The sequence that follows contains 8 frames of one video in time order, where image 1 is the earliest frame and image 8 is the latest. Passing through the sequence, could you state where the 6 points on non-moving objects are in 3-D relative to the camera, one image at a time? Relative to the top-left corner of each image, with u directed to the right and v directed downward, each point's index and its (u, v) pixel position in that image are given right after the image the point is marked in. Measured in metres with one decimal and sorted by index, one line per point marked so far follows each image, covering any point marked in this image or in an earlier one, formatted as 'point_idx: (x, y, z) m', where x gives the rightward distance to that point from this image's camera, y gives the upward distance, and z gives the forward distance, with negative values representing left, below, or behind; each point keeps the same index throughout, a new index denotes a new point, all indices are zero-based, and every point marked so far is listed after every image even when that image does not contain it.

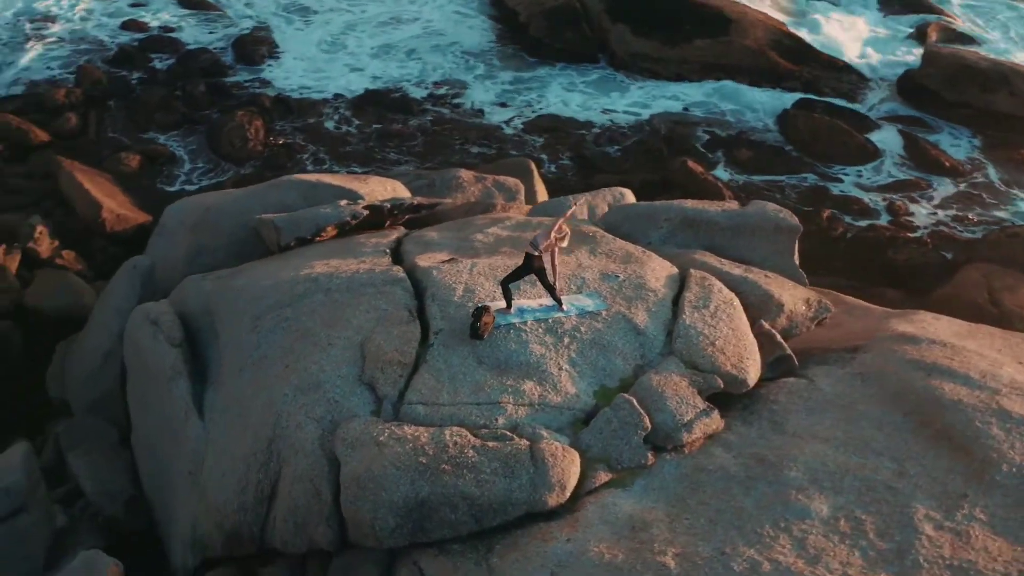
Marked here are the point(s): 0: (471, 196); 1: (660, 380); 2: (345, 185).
0: (-0.3, +0.9, +10.2) m
1: (+0.7, -0.5, +5.5) m
2: (-1.4, +0.9, +9.3) m
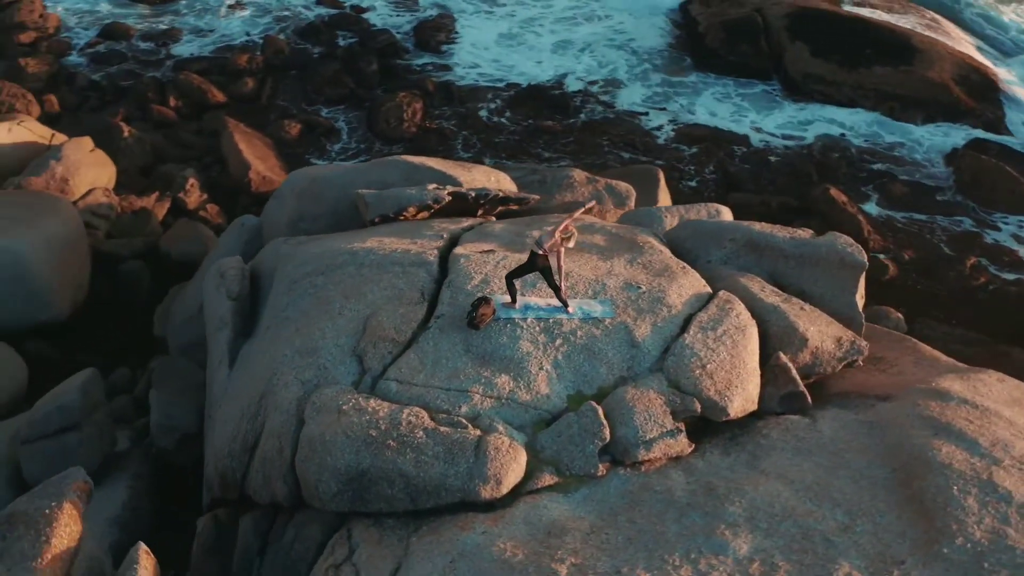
0: (+0.7, +0.9, +10.2) m
1: (+0.6, -0.5, +5.4) m
2: (-0.6, +1.0, +9.6) m
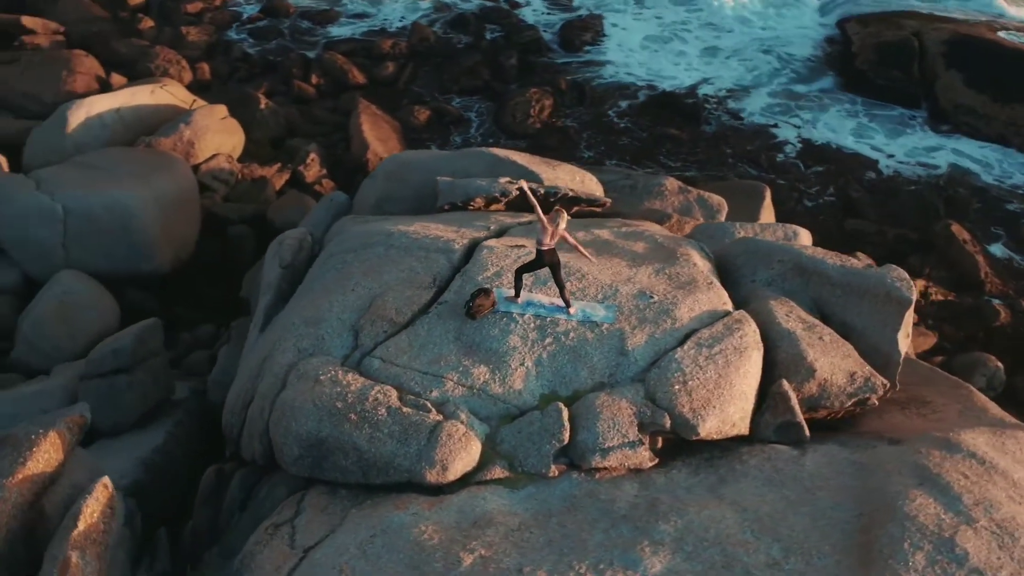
0: (+1.5, +0.8, +10.1) m
1: (+0.5, -0.6, +5.3) m
2: (+0.2, +1.1, +9.6) m
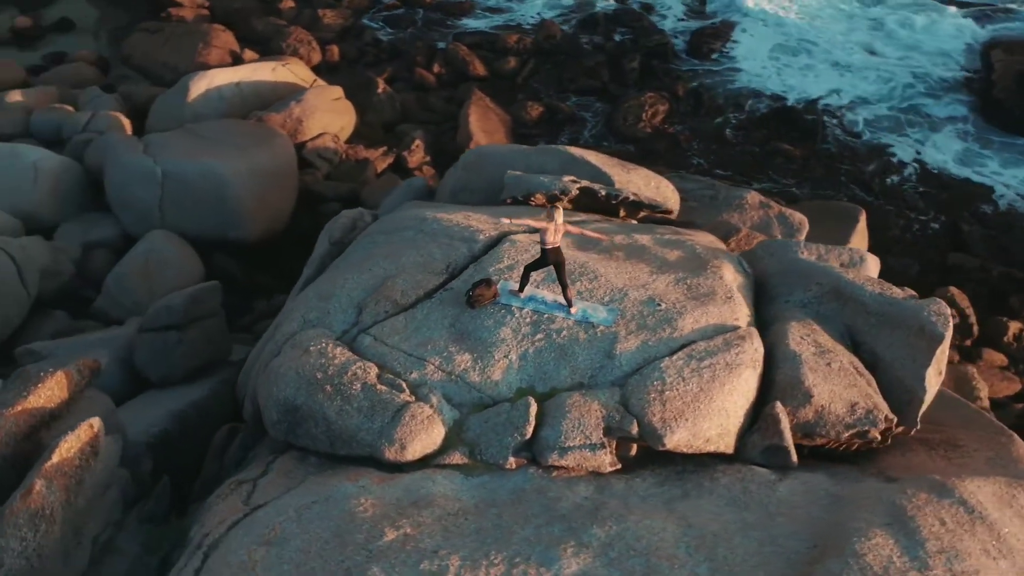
0: (+2.1, +0.6, +9.9) m
1: (+0.3, -0.6, +5.3) m
2: (+0.8, +1.1, +9.6) m
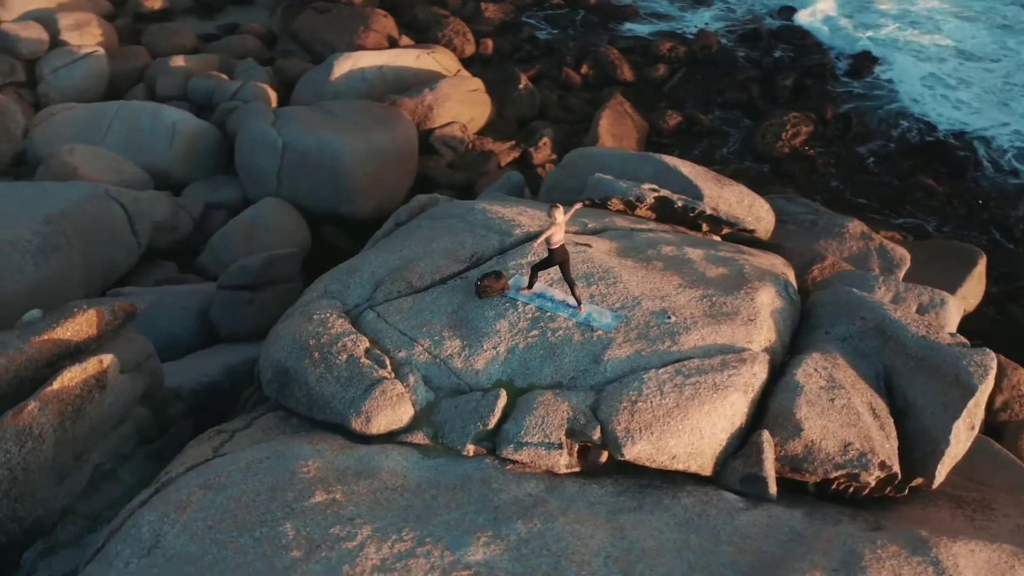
0: (+2.9, +0.3, +9.5) m
1: (+0.2, -0.5, +5.3) m
2: (+1.6, +0.9, +9.5) m
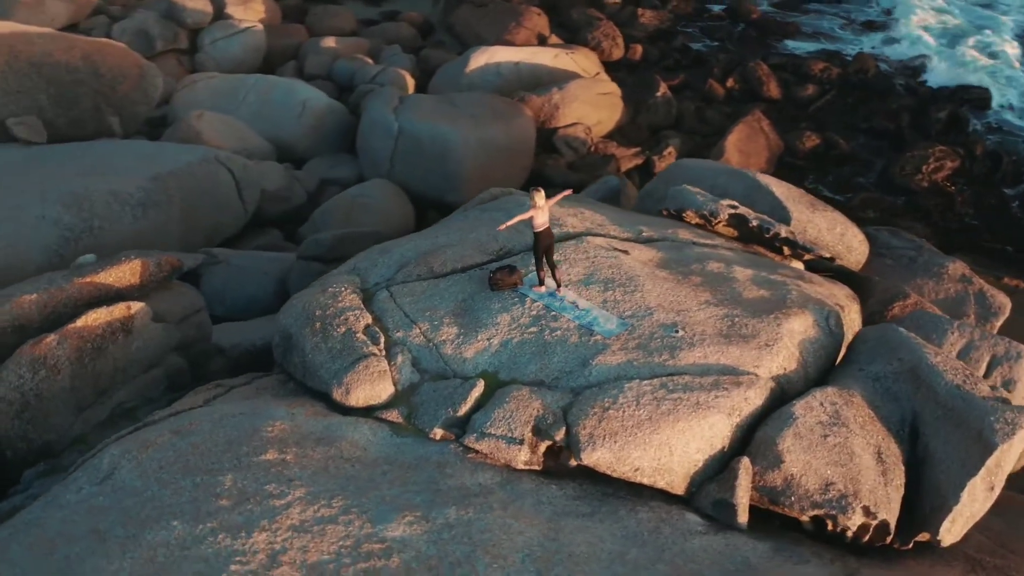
0: (+3.5, 0.0, +9.0) m
1: (0.0, -0.5, +5.4) m
2: (+2.3, +0.7, +9.2) m
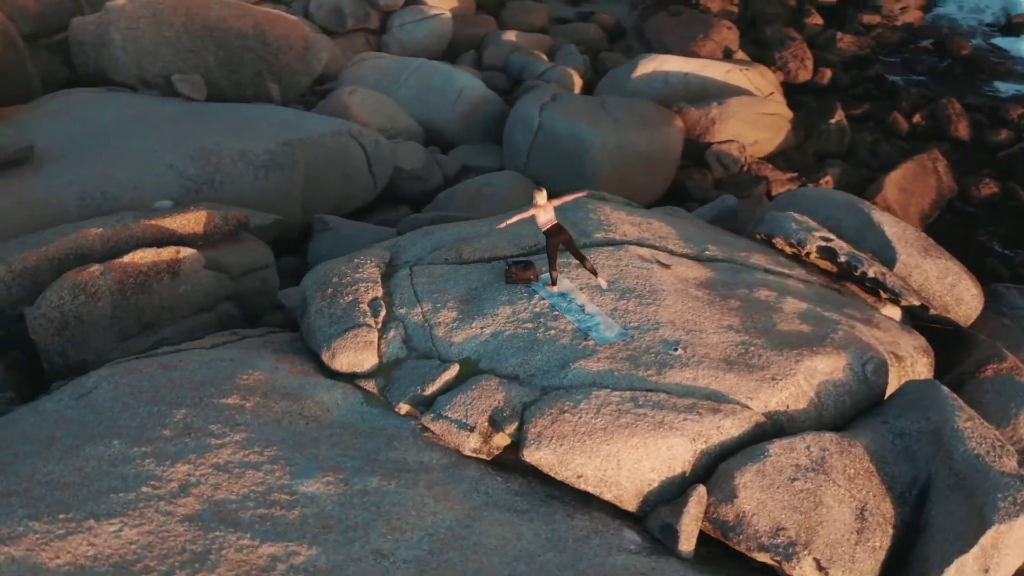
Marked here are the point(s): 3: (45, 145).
0: (+4.1, -0.6, +8.3) m
1: (-0.1, -0.5, +5.5) m
2: (+3.1, +0.4, +8.7) m
3: (-3.9, +1.2, +9.2) m
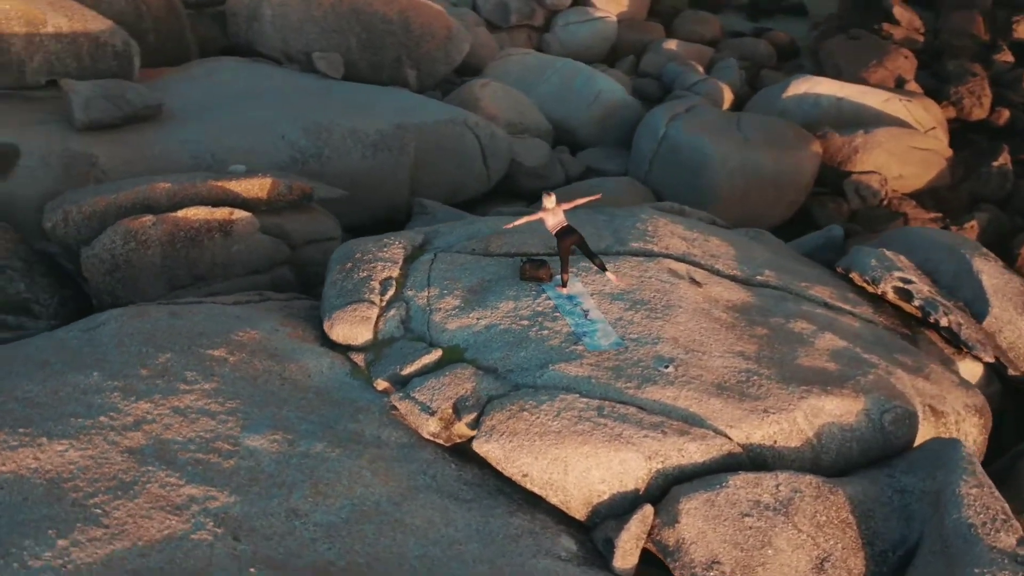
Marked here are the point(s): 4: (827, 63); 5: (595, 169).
0: (+4.4, -1.1, +7.5) m
1: (-0.2, -0.4, +5.6) m
2: (+3.6, -0.1, +8.1) m
3: (-3.0, +1.7, +9.9) m
4: (+4.4, +3.2, +15.4) m
5: (+0.9, +1.3, +12.0) m
